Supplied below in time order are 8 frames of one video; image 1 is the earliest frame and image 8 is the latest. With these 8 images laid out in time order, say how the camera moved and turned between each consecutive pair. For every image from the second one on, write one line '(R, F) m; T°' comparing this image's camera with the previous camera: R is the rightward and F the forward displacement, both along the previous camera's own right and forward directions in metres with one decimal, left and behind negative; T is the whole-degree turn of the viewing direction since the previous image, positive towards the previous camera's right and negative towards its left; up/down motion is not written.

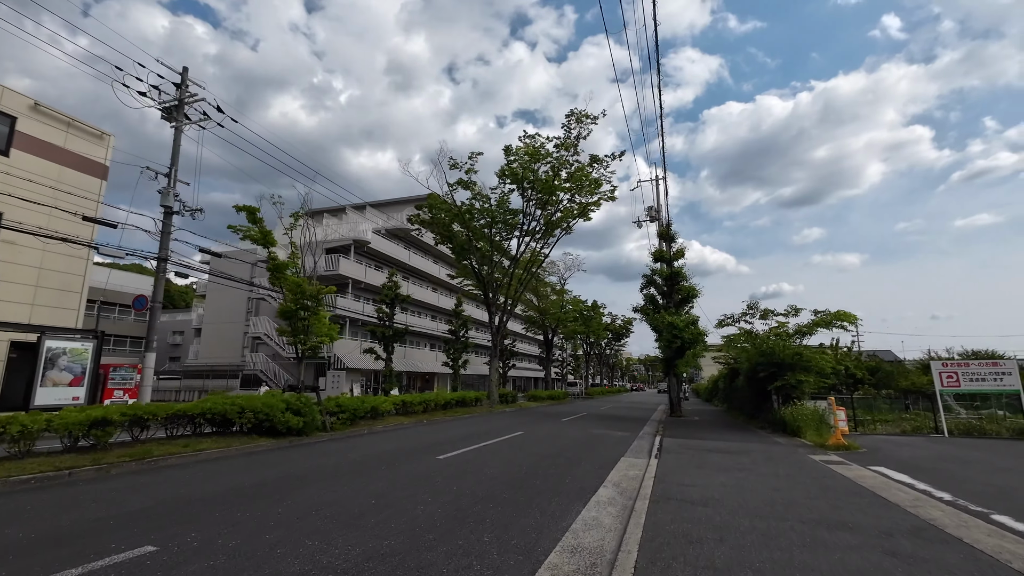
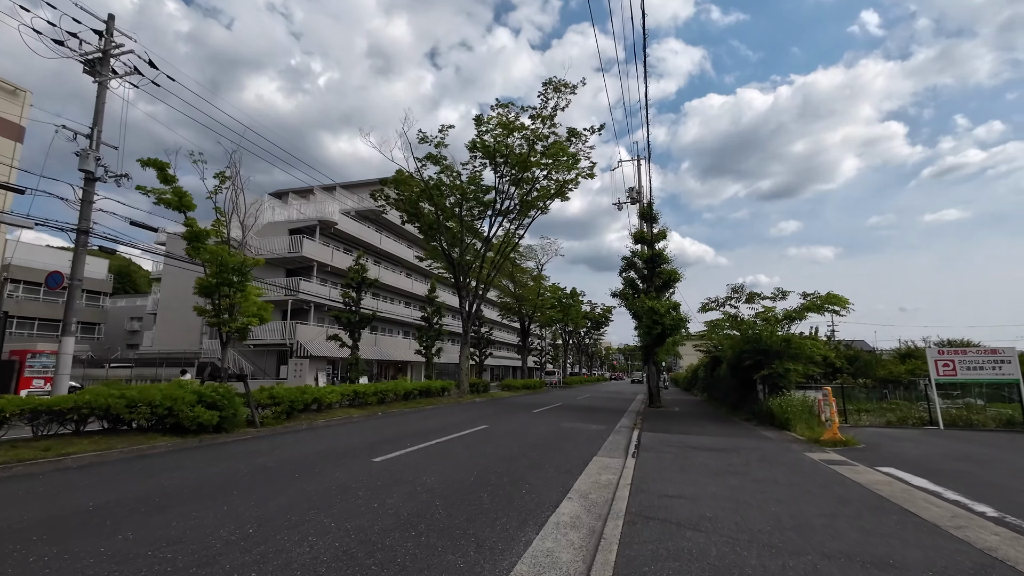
(+0.5, +1.5) m; +2°
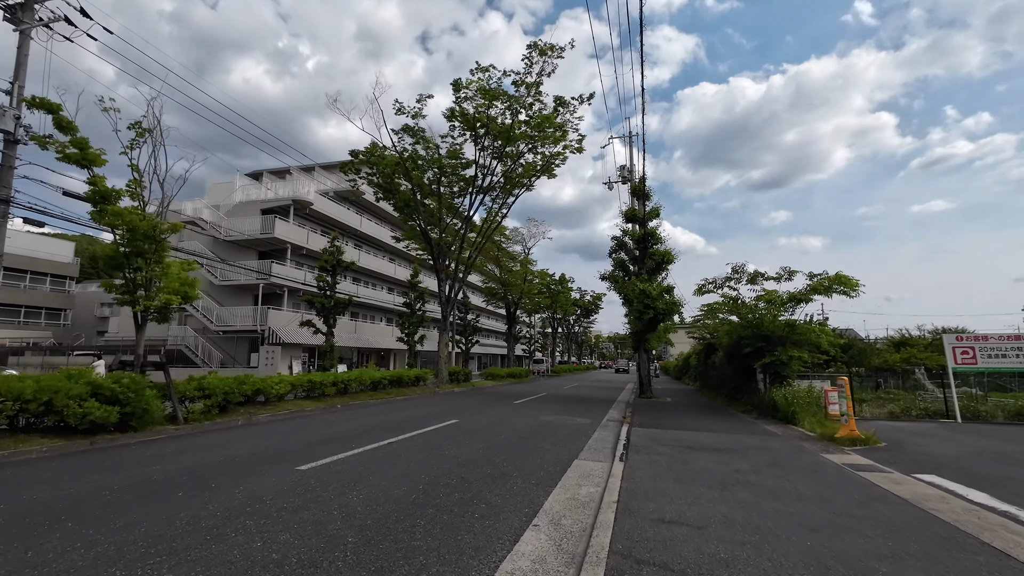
(+0.4, +1.5) m; +1°
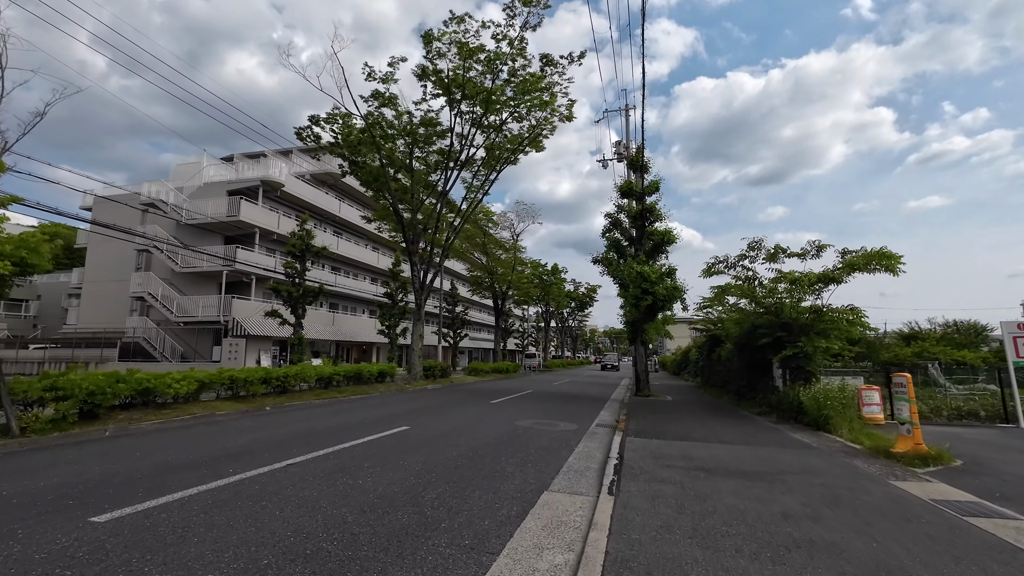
(+0.6, +2.3) m; 0°
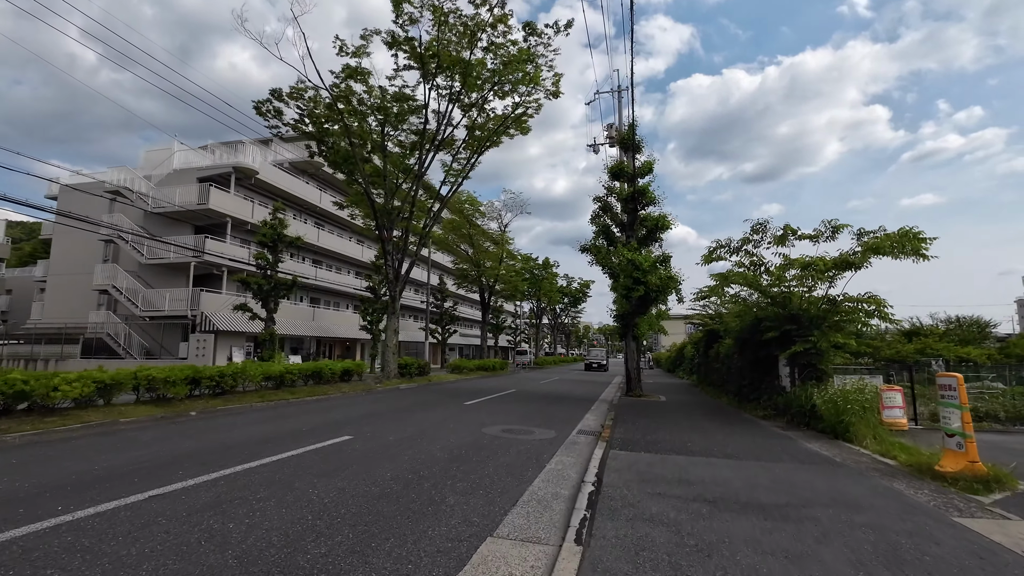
(+0.5, +1.5) m; +1°
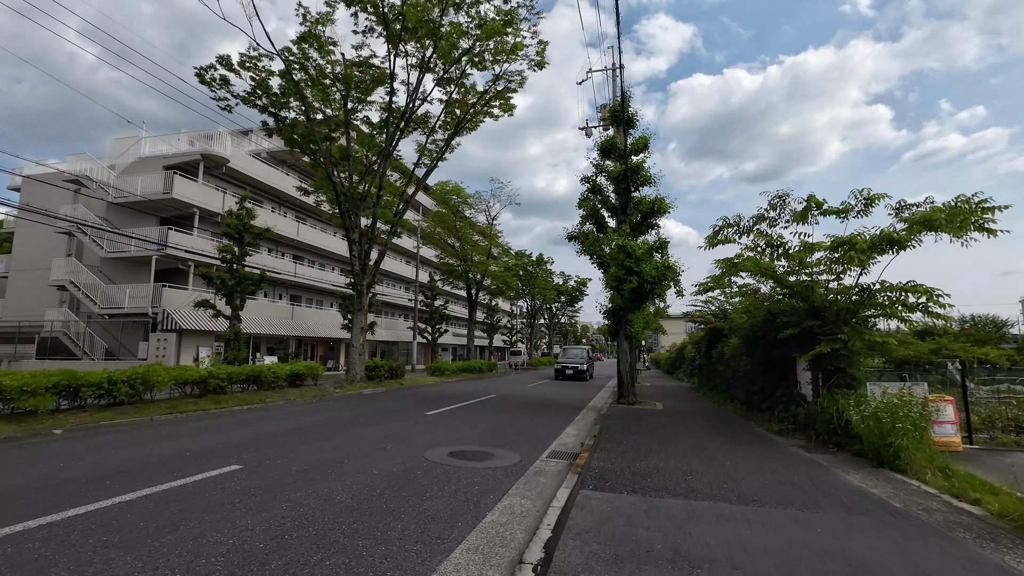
(+0.7, +1.9) m; 0°
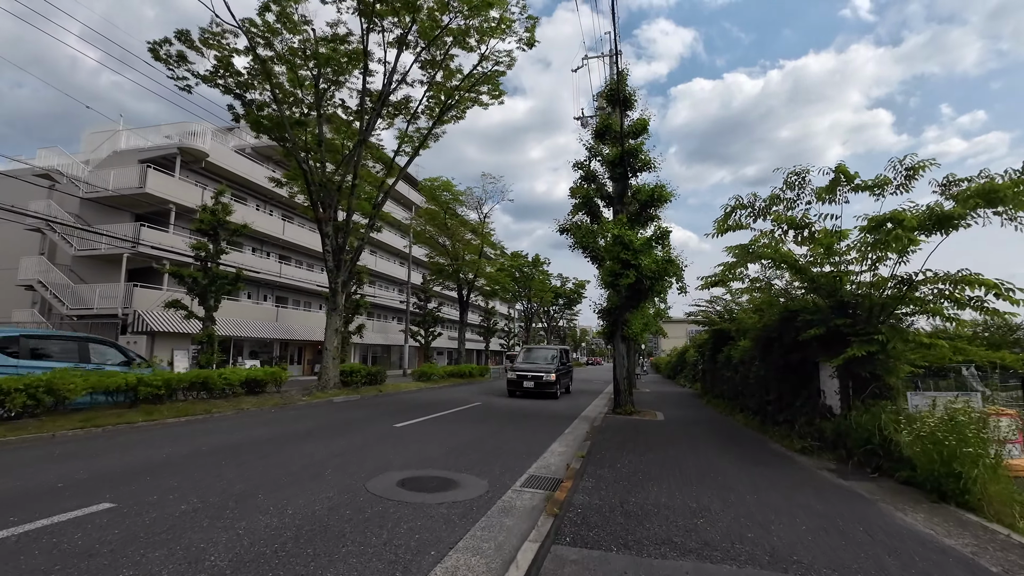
(+0.4, +1.3) m; 0°
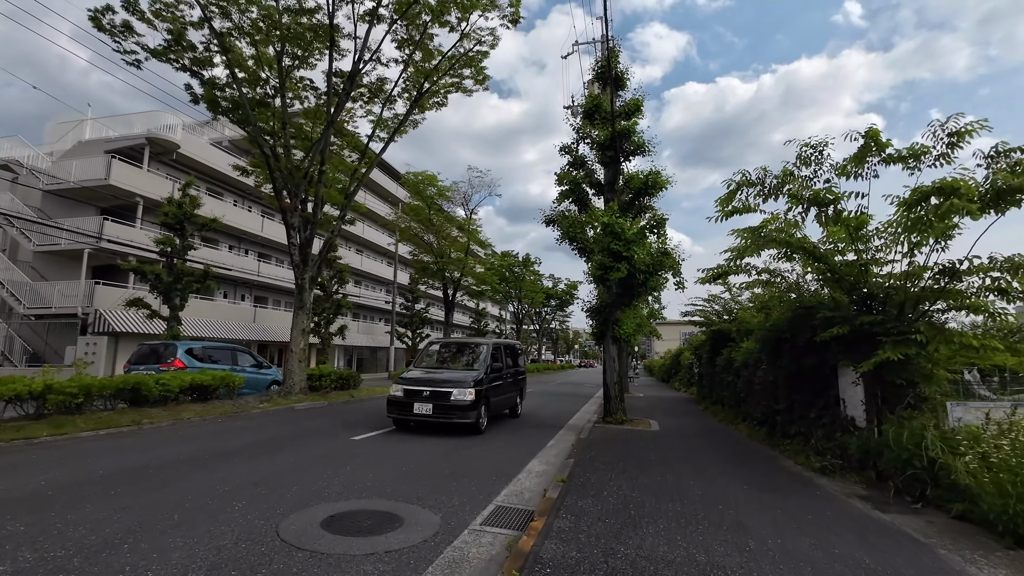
(+0.3, +1.2) m; +1°
